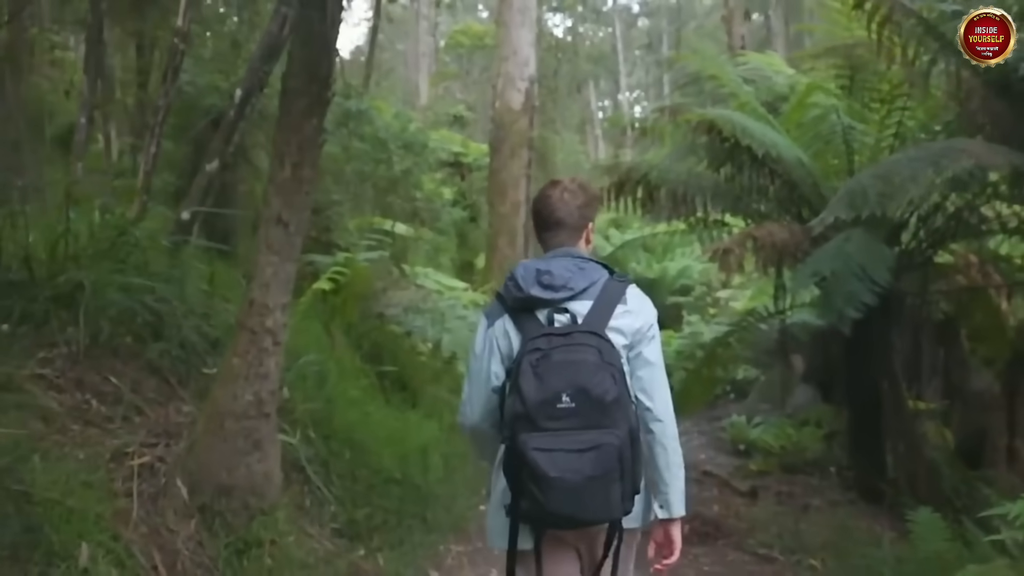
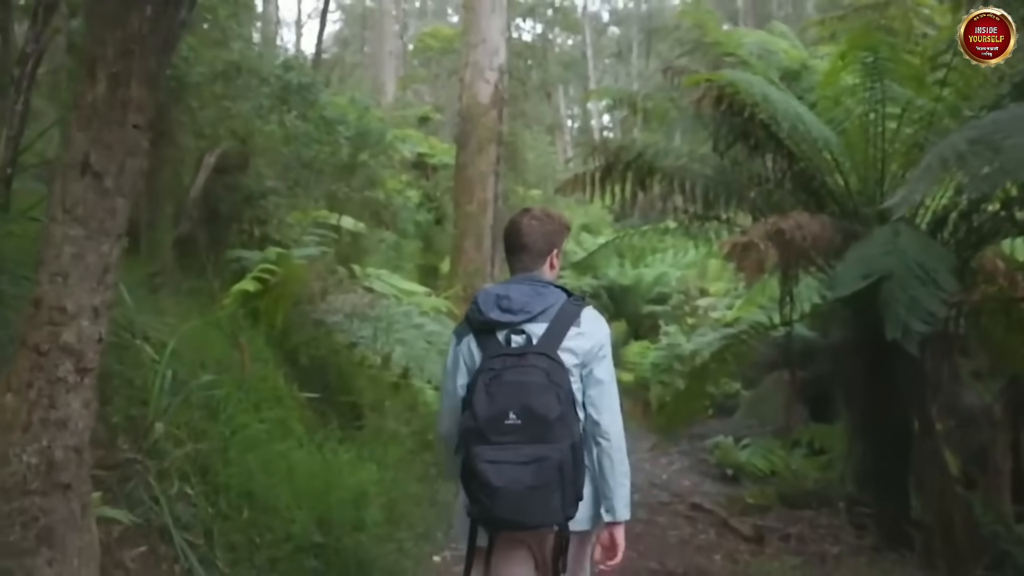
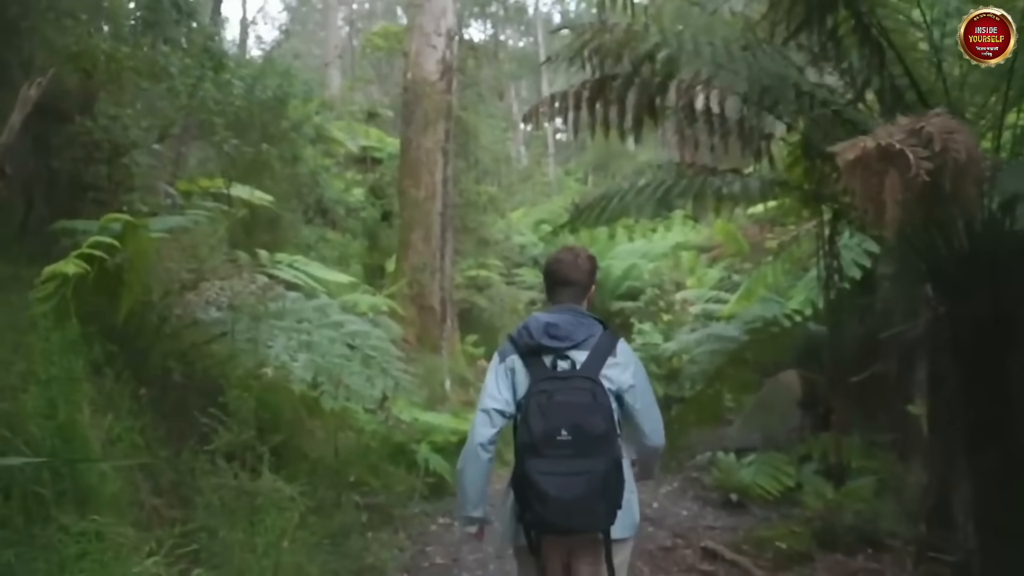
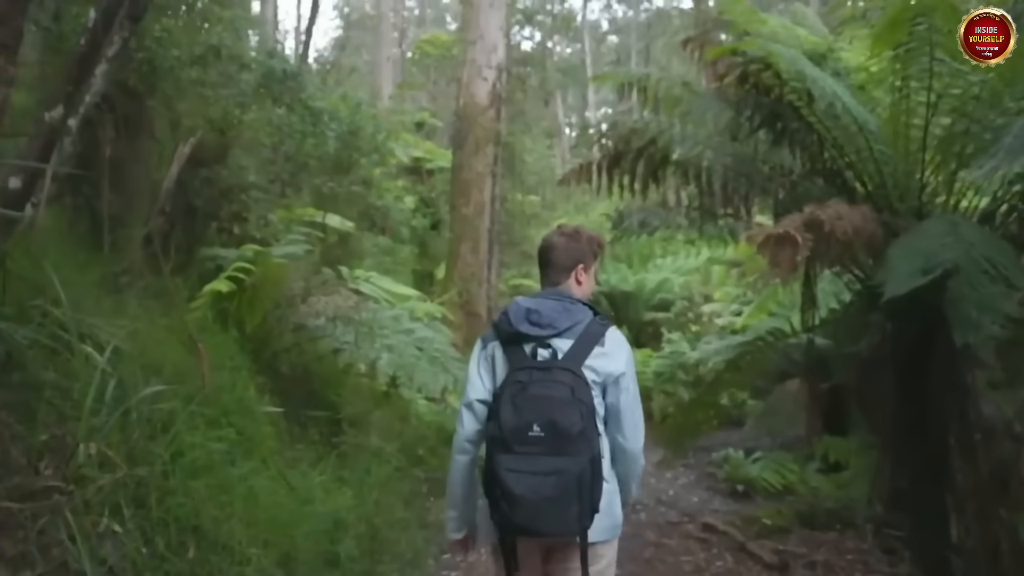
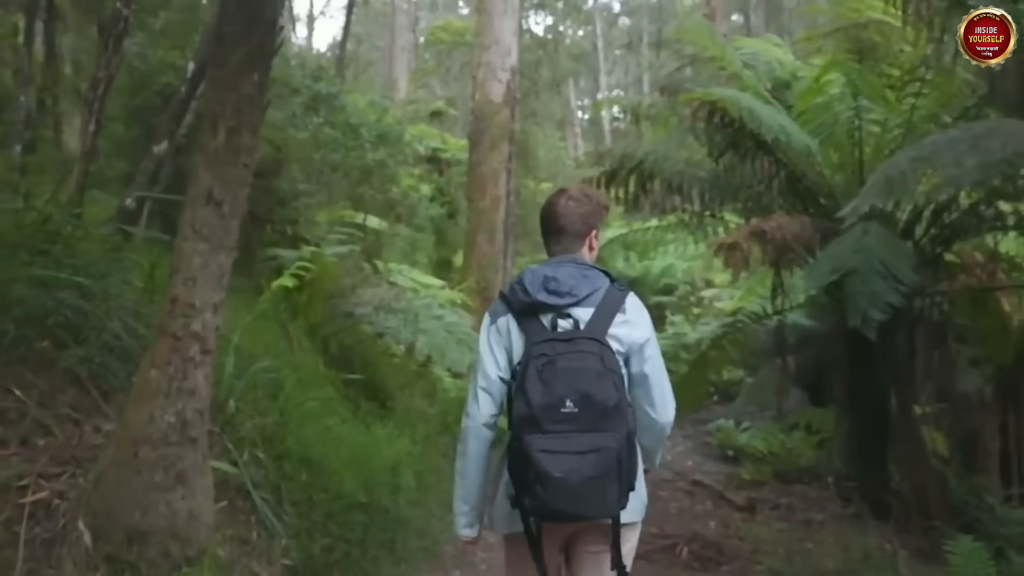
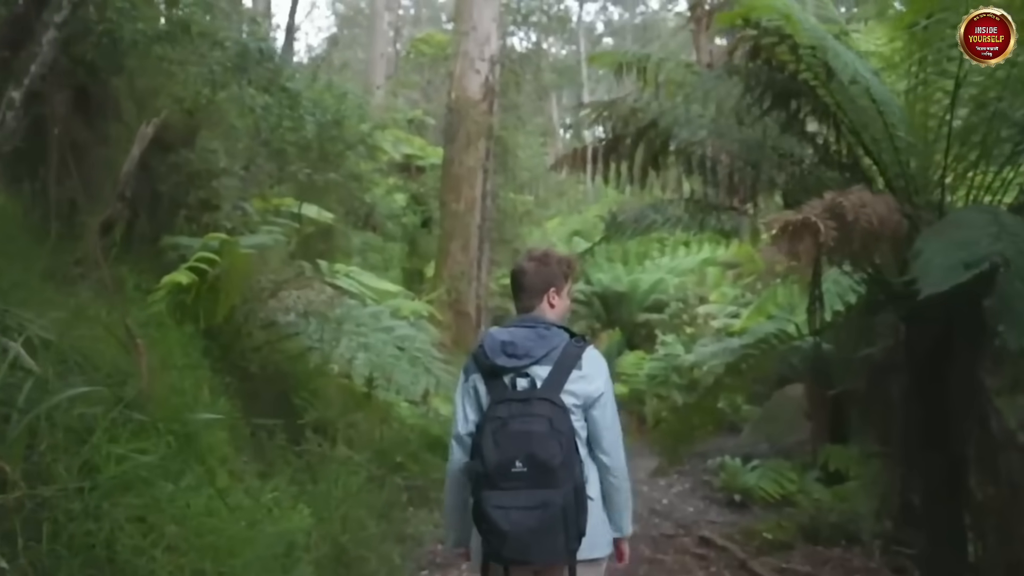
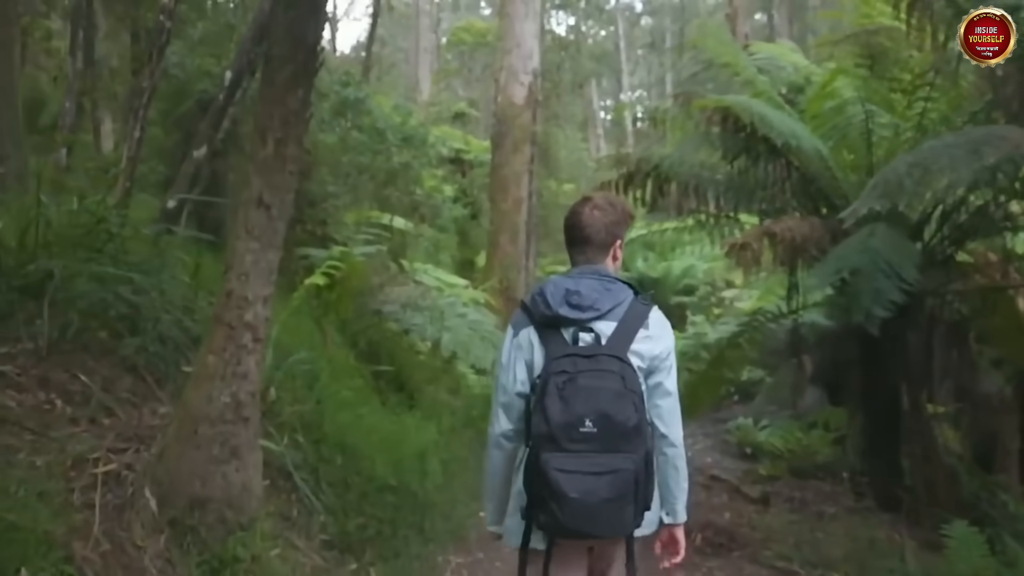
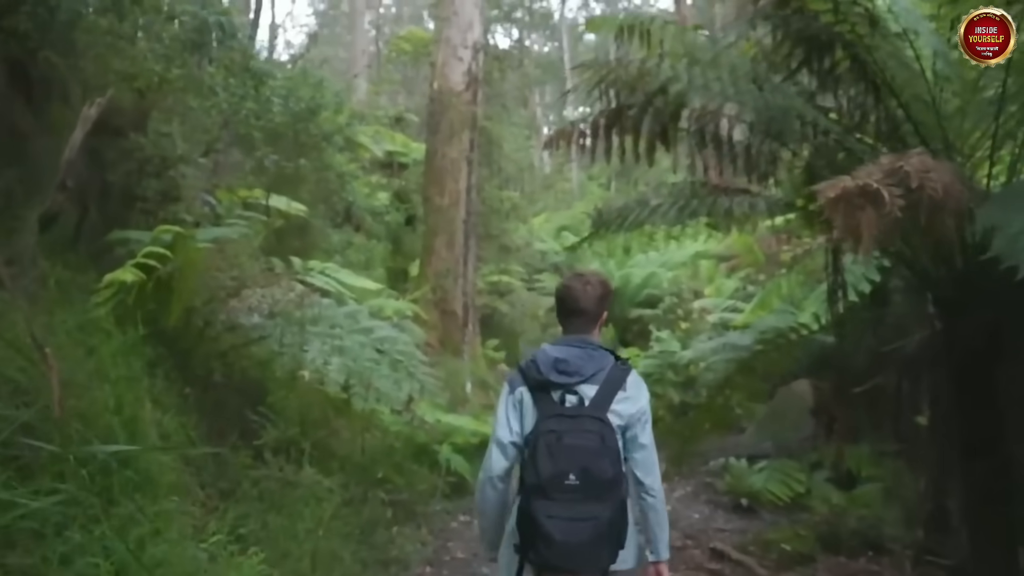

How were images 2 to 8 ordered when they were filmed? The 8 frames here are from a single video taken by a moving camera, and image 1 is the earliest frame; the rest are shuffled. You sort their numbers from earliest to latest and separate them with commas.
7, 5, 2, 4, 6, 8, 3
